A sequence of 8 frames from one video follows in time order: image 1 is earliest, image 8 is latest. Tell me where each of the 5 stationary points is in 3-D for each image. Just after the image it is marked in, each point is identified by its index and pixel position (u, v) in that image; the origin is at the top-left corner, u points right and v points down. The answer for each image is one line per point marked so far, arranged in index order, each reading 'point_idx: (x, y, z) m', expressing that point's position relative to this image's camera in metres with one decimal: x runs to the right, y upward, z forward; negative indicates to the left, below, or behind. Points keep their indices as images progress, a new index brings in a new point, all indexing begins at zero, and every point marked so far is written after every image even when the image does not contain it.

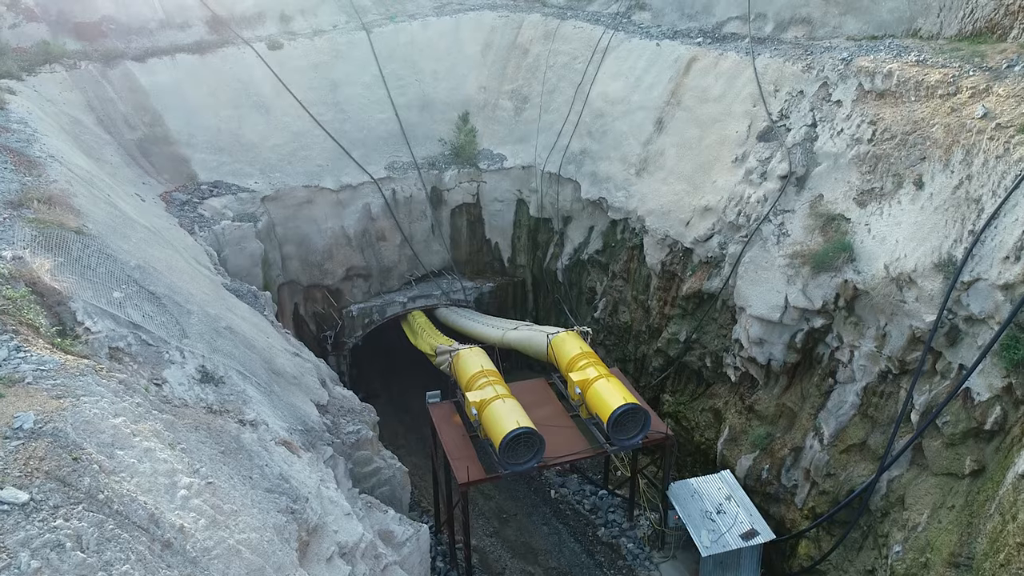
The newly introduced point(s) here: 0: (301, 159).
0: (-3.9, +2.4, +14.9) m
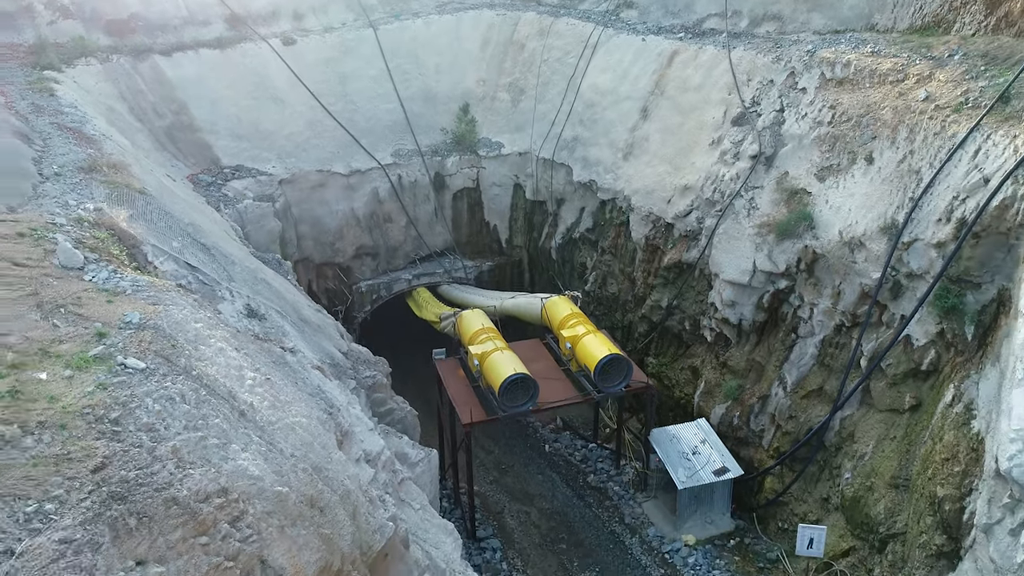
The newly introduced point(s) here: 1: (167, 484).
0: (-3.9, +2.8, +16.1) m
1: (-1.8, -1.0, +4.3) m
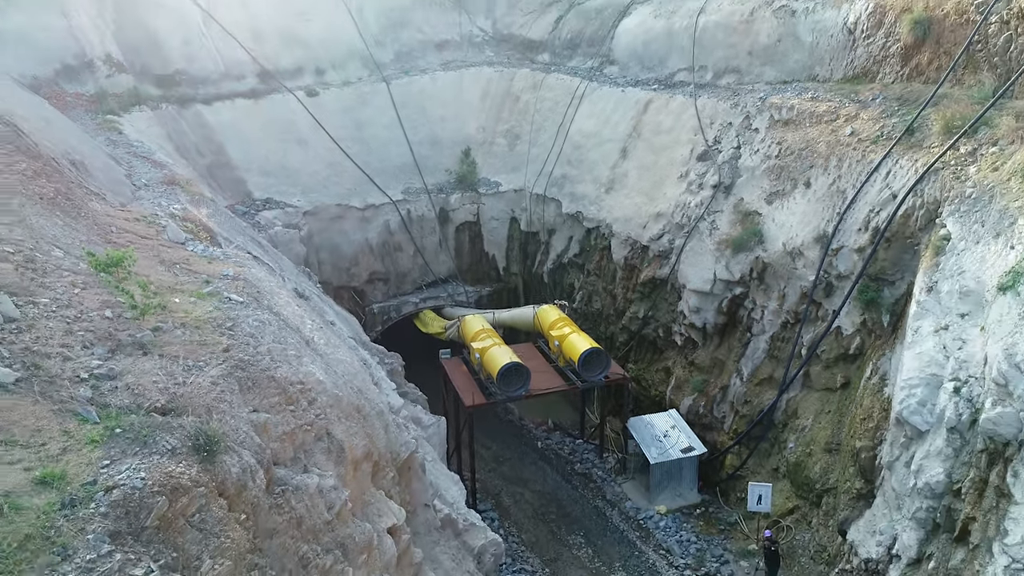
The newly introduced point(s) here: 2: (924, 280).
0: (-4.0, +2.3, +18.3) m
1: (-1.8, -0.6, +6.2) m
2: (+4.9, +0.1, +9.6) m
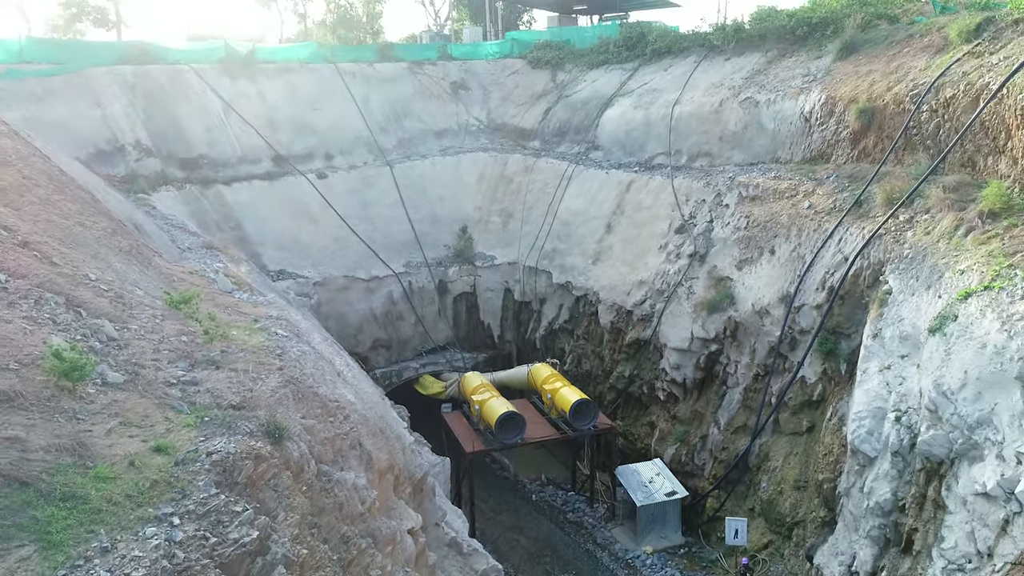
0: (-4.2, +0.7, +19.7) m
1: (-1.8, -0.9, +7.4) m
2: (+4.9, -0.5, +11.0) m
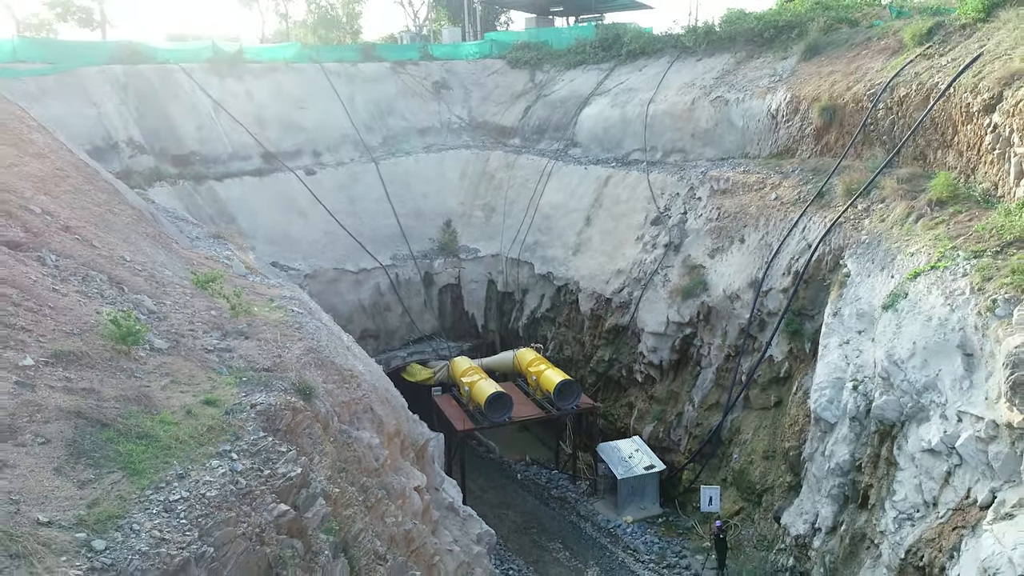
0: (-4.6, +0.9, +20.4) m
1: (-1.8, -0.7, +8.2) m
2: (+4.7, -0.3, +12.0) m
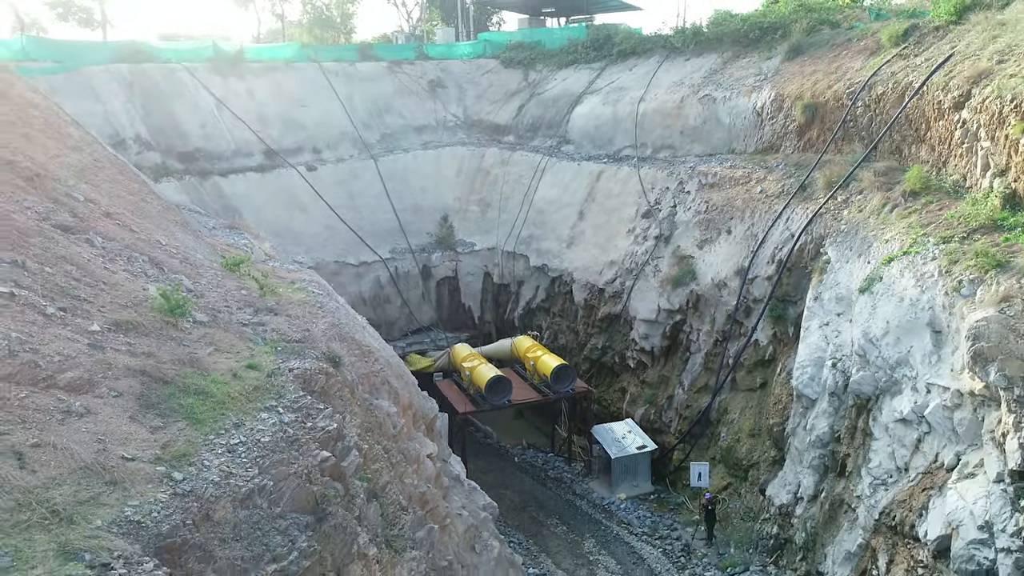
0: (-4.7, +1.1, +21.1) m
1: (-1.8, -0.5, +8.9) m
2: (+4.7, -0.1, +12.8) m
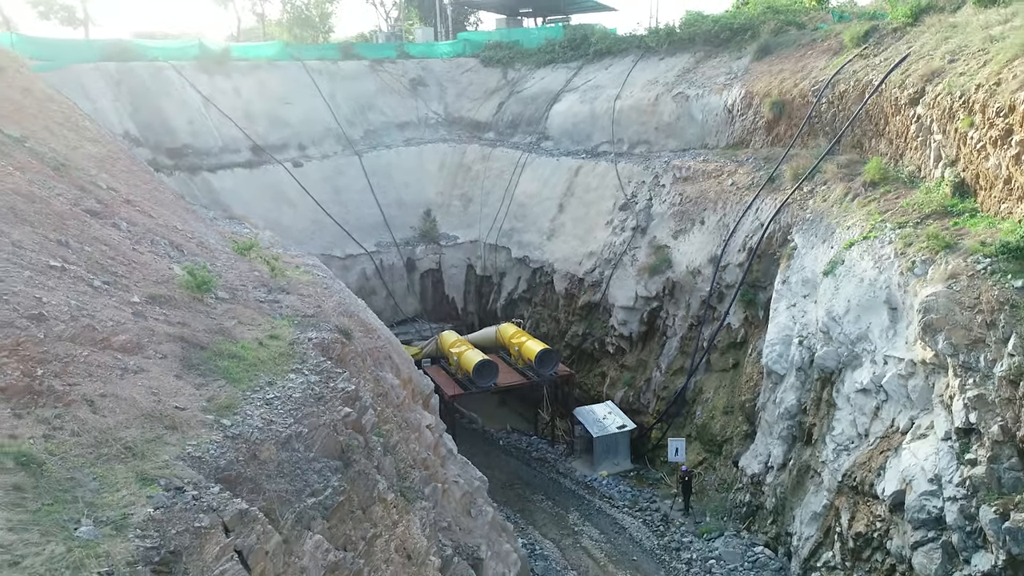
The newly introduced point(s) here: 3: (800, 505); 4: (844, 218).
0: (-5.2, +1.3, +21.7) m
1: (-1.9, -0.3, +9.6) m
2: (+4.5, +0.2, +13.7) m
3: (+4.1, -3.1, +11.6) m
4: (+5.4, +1.1, +13.1) m
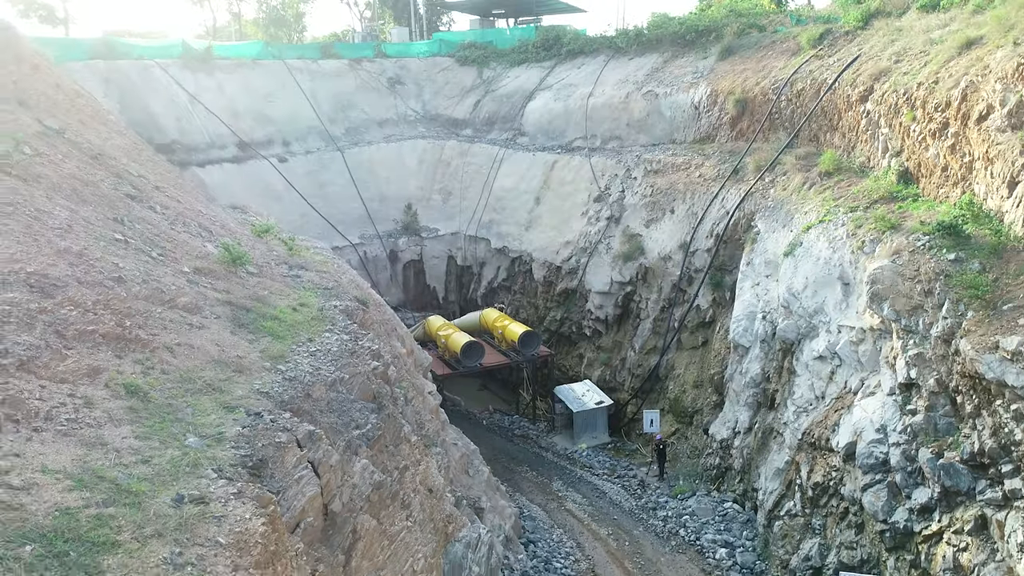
0: (-5.7, +1.6, +22.5) m
1: (-1.9, 0.0, +10.5) m
2: (+4.3, +0.5, +14.9) m
3: (+4.0, -2.8, +12.8) m
4: (+5.1, +1.5, +14.4) m
